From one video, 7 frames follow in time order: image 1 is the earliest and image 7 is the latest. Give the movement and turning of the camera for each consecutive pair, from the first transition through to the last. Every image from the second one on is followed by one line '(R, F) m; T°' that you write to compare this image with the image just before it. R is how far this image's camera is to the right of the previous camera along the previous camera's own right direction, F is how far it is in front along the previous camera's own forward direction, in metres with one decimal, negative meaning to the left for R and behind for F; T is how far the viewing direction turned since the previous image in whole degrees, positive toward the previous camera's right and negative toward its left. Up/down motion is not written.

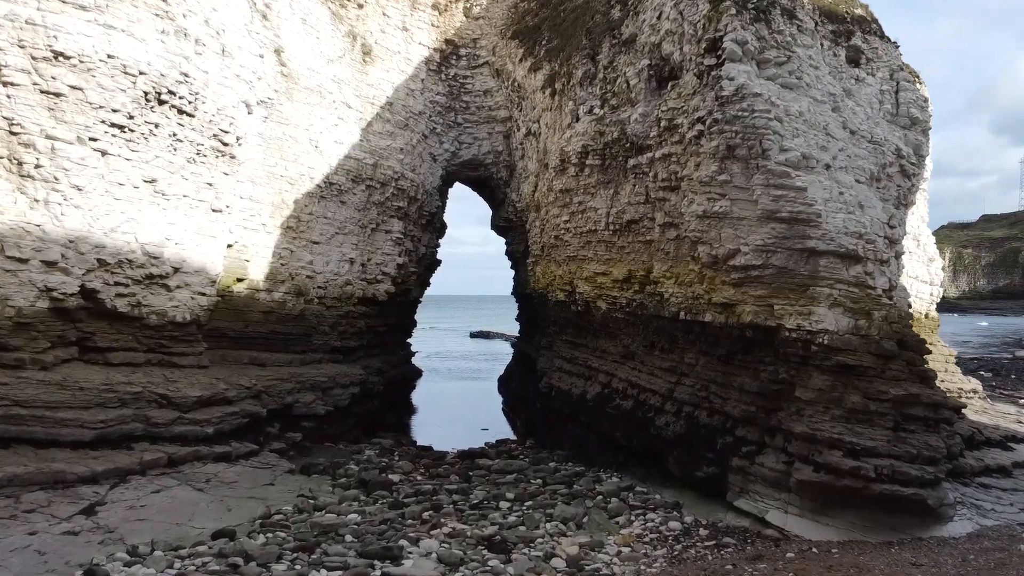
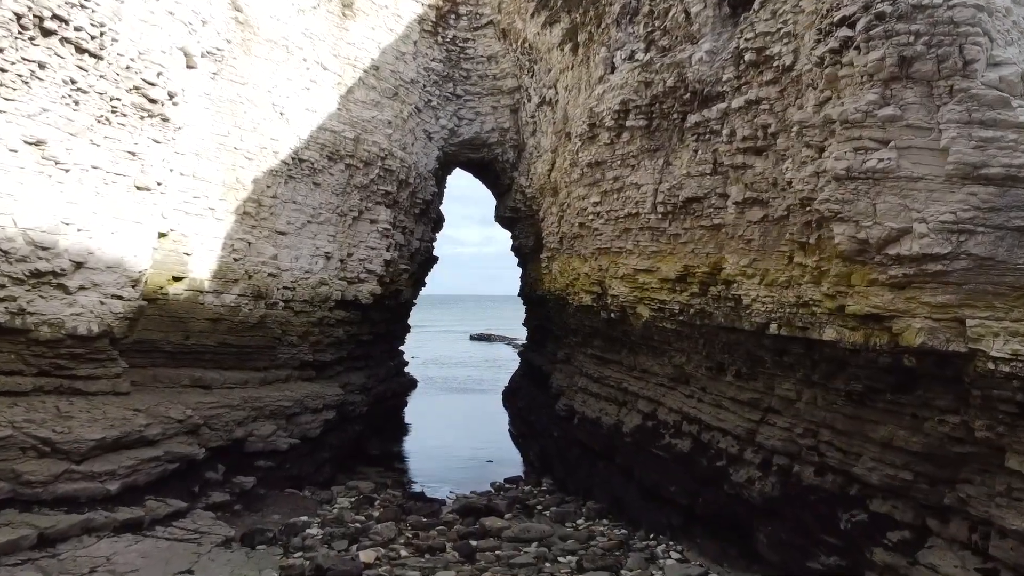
(-0.2, +2.4) m; 0°
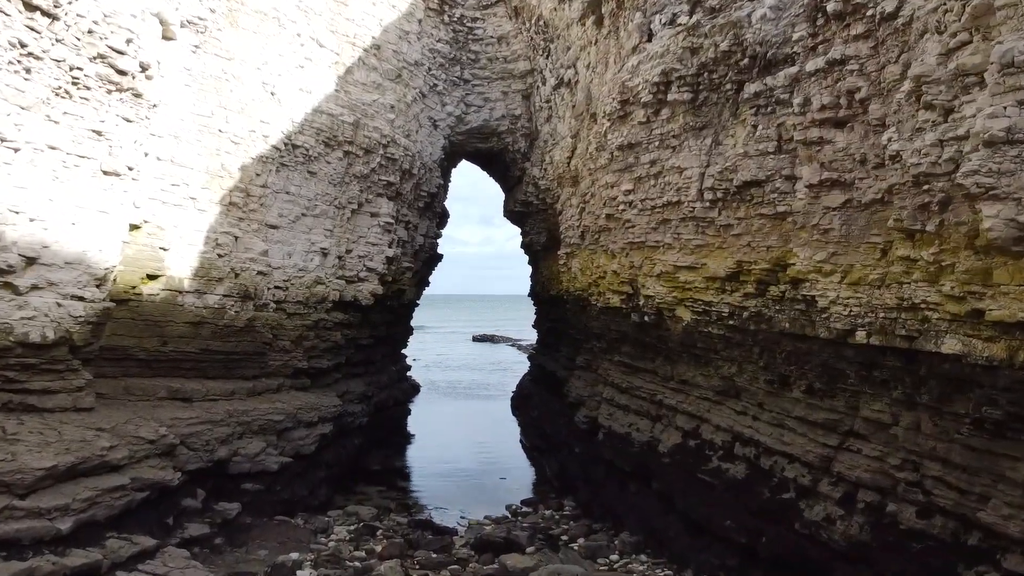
(-0.2, +1.0) m; 0°
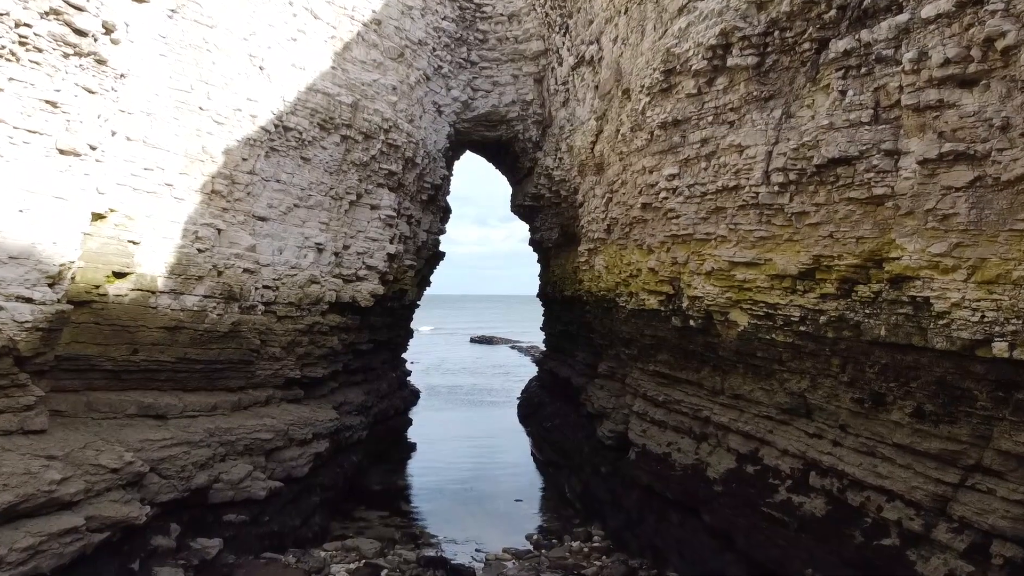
(-0.3, +1.0) m; 0°
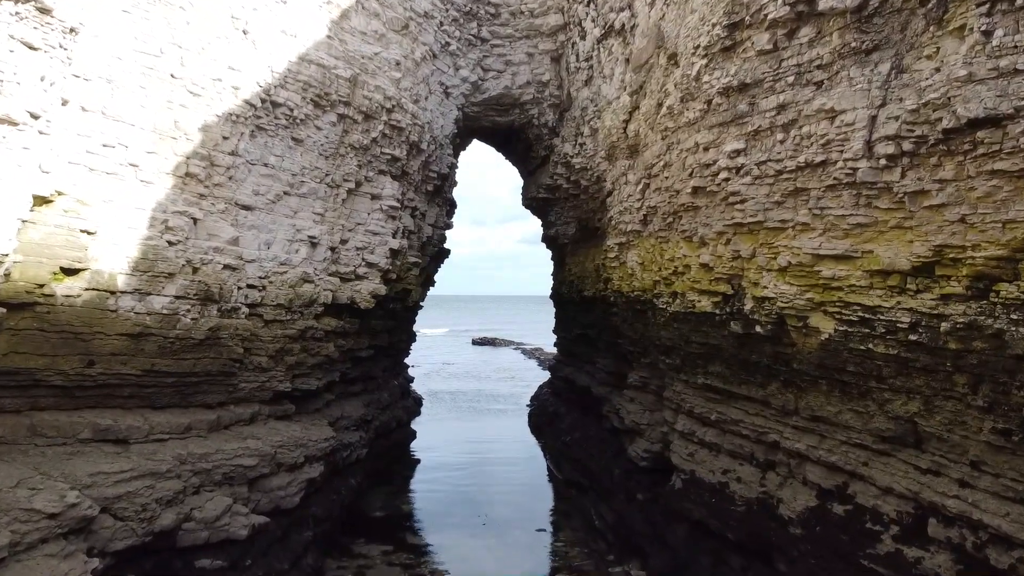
(-0.2, +1.1) m; 0°
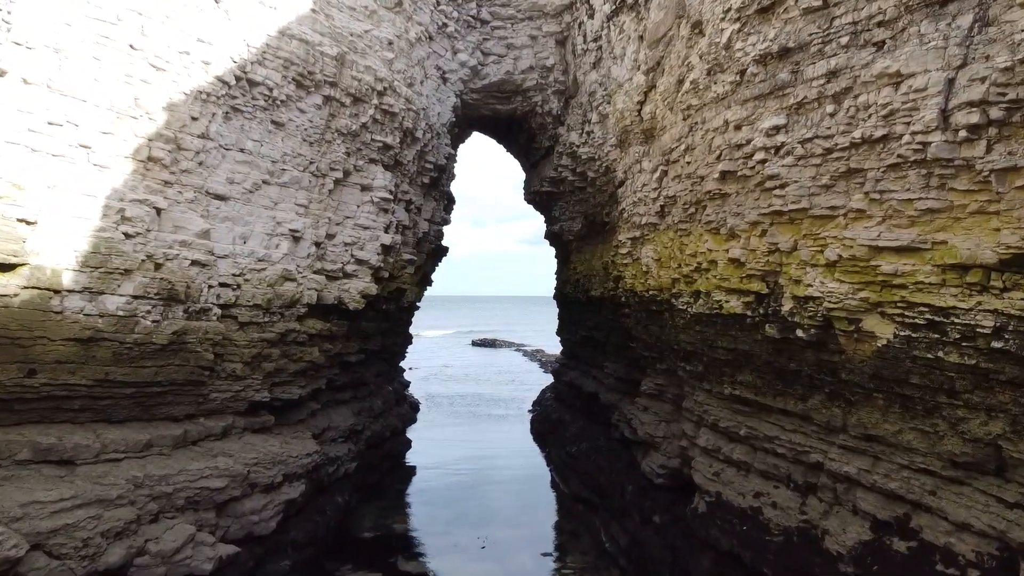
(0.0, +0.7) m; 0°
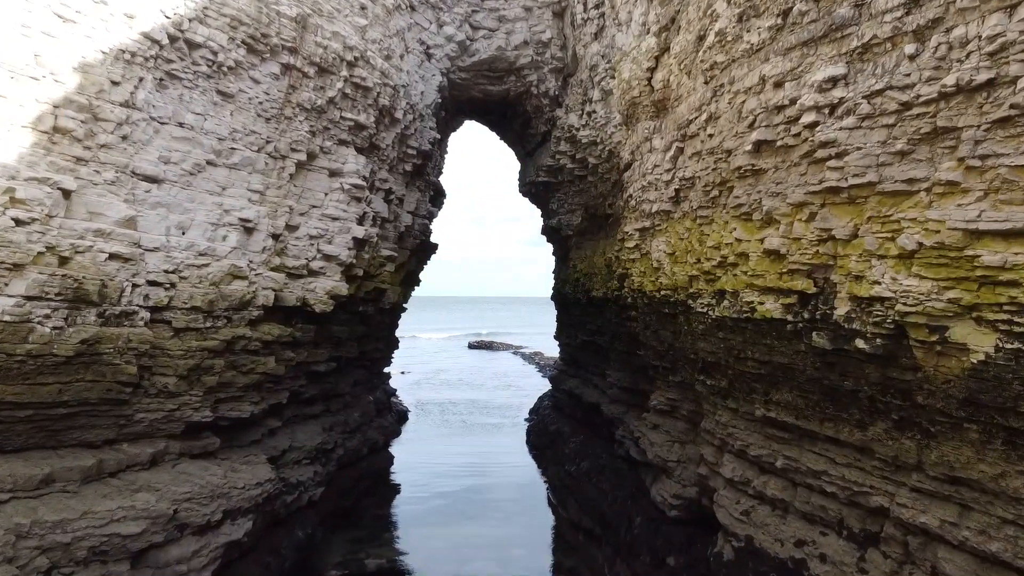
(+0.1, +1.0) m; 0°
